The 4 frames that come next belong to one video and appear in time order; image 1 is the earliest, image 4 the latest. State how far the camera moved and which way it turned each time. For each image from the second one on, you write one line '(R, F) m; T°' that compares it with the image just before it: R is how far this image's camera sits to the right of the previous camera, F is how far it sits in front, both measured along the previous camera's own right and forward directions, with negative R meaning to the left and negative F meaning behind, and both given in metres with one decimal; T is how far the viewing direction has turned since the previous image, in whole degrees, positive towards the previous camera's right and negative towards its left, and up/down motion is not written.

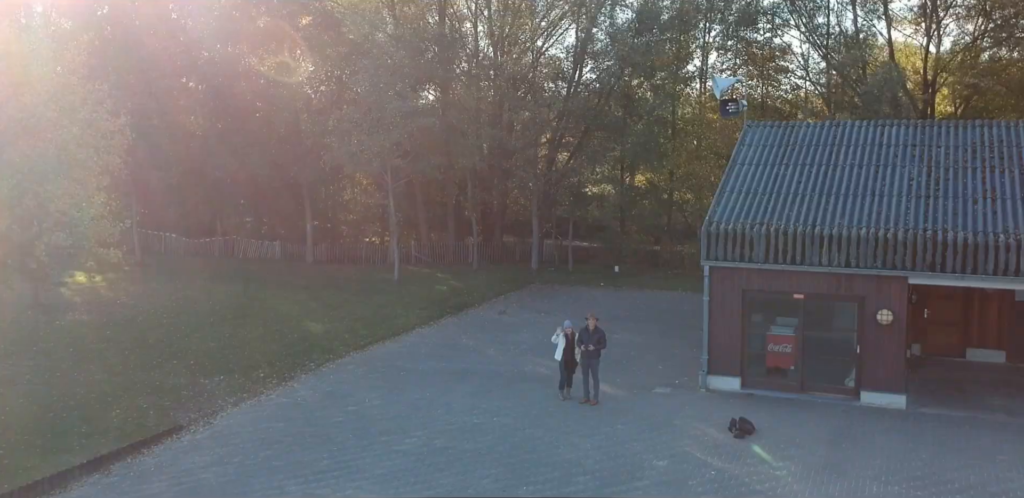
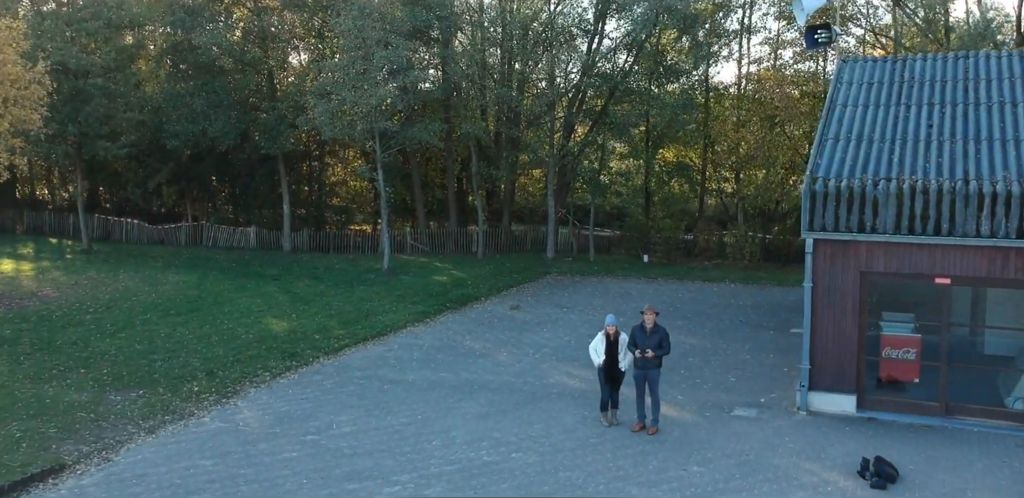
(-0.4, +4.9) m; 0°
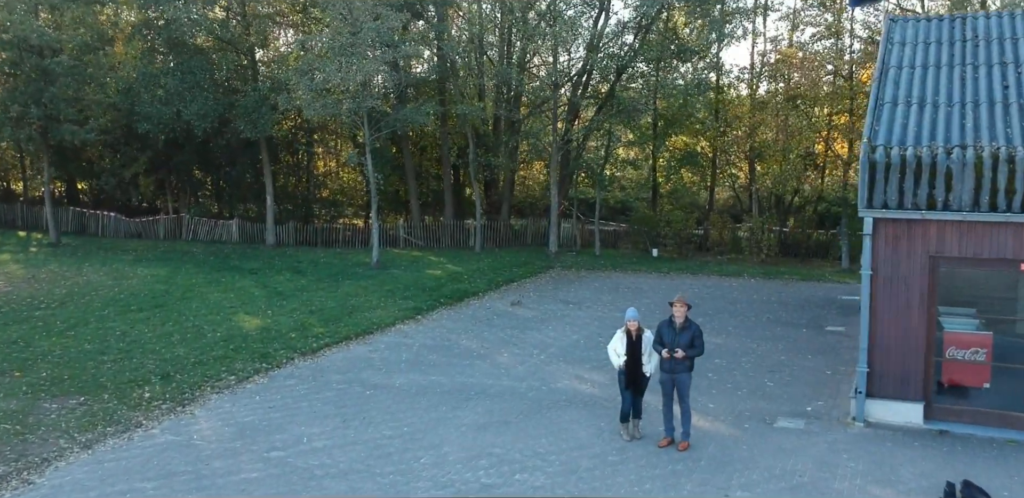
(-0.1, +1.9) m; 0°
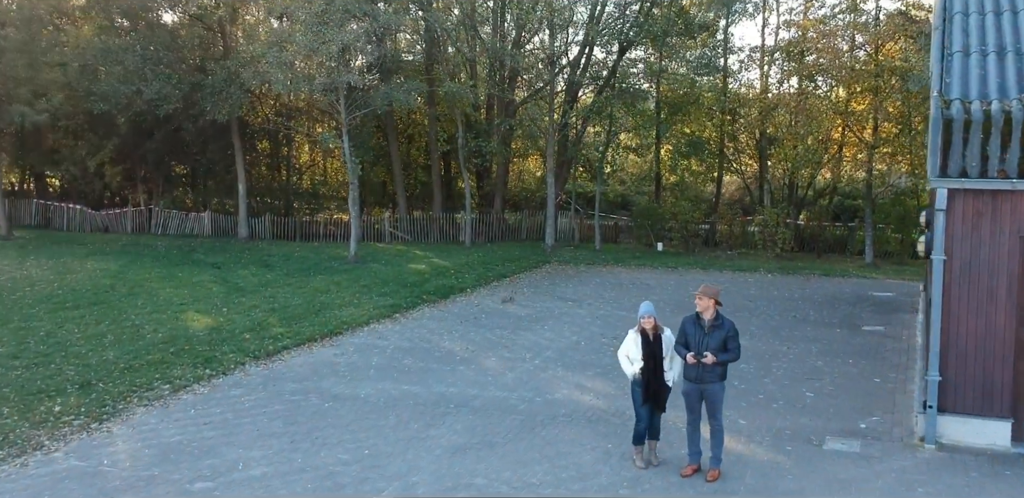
(+0.1, +2.1) m; 0°
